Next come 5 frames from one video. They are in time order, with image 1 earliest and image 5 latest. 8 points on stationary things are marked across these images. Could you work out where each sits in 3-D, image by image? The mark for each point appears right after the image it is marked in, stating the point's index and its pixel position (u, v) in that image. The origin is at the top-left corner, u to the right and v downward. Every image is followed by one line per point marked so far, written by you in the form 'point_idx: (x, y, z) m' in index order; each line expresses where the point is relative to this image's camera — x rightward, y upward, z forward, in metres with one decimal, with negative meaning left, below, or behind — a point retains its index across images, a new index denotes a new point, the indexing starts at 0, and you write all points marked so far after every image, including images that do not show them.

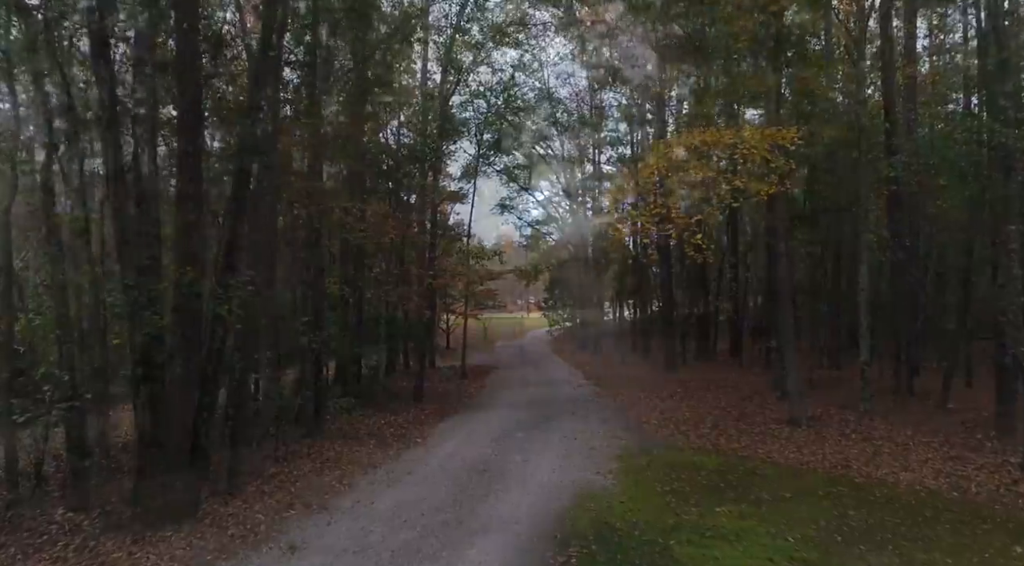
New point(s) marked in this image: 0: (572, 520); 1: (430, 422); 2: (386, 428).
0: (+0.8, -3.1, +8.8) m
1: (-2.0, -3.3, +15.9) m
2: (-2.8, -3.2, +14.6) m
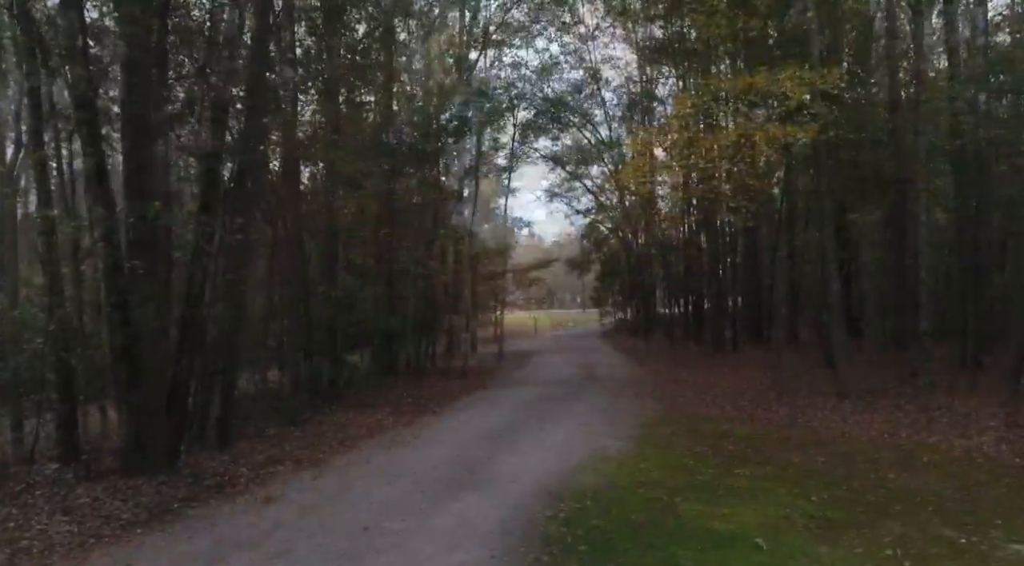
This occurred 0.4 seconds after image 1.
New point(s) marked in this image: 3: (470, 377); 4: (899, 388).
0: (+0.8, -2.4, +8.1) m
1: (-1.4, -2.6, +15.4) m
2: (-2.3, -2.5, +14.2) m
3: (-1.2, -2.7, +19.1) m
4: (+8.3, -2.3, +14.4) m
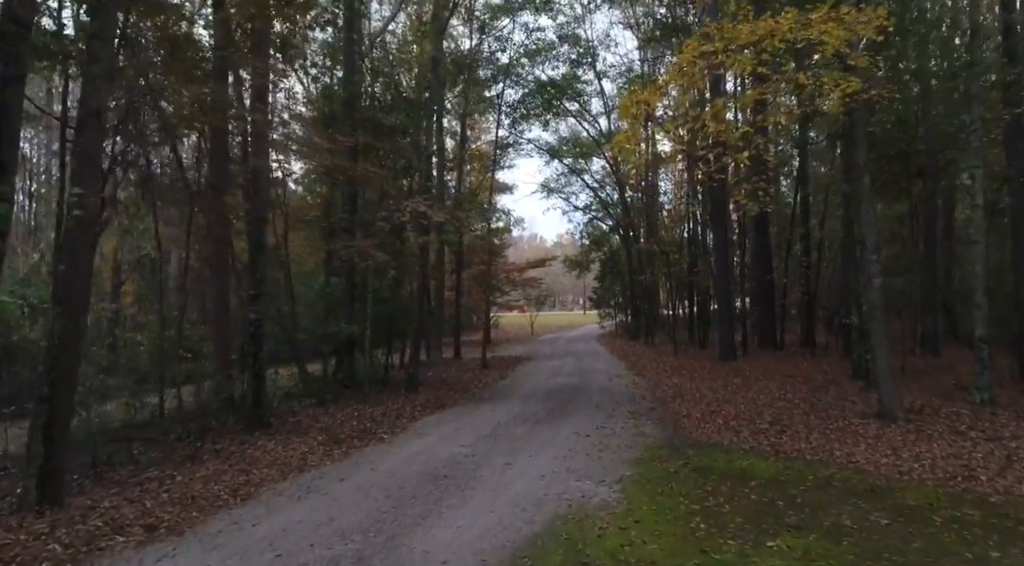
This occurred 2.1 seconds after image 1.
0: (+0.2, -2.3, +5.6) m
1: (-1.9, -2.6, +12.9) m
2: (-2.8, -2.4, +11.8) m
3: (-1.7, -2.6, +16.6) m
4: (+7.8, -2.2, +11.9) m
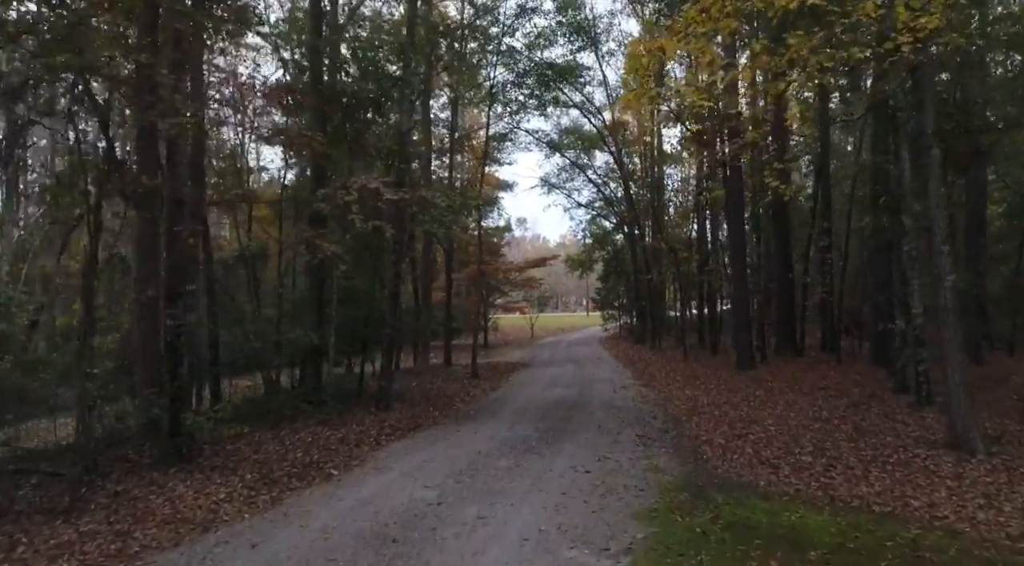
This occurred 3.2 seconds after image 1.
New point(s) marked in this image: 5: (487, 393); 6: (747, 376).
0: (-0.1, -2.3, +3.5) m
1: (-2.1, -2.5, +10.8) m
2: (-3.0, -2.4, +9.6) m
3: (-1.9, -2.6, +14.4) m
4: (+7.5, -2.2, +9.7) m
5: (-0.6, -2.8, +17.2) m
6: (+6.5, -2.6, +18.4) m
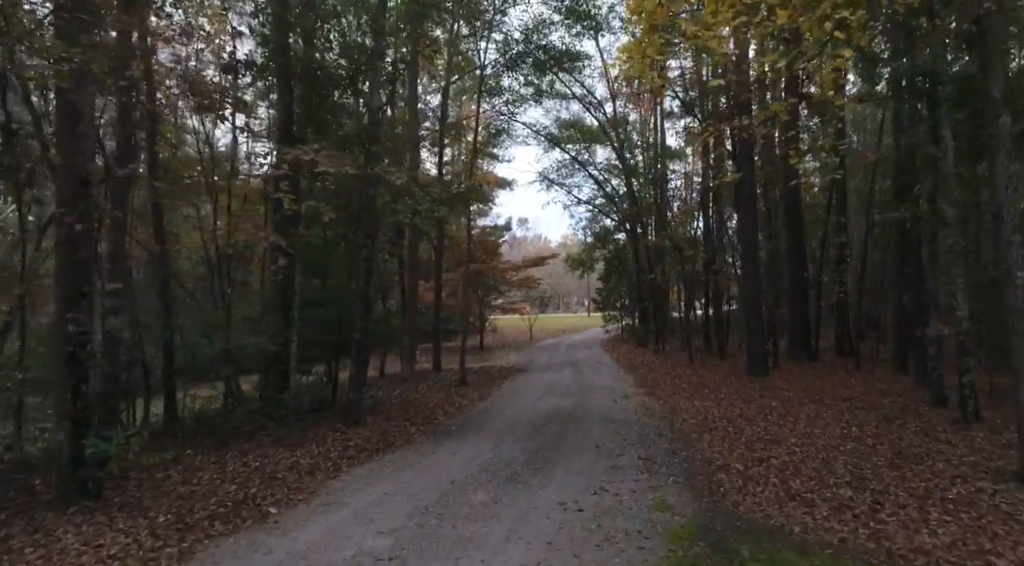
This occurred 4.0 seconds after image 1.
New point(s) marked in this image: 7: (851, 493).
0: (-0.4, -2.3, +1.9) m
1: (-2.4, -2.5, +9.2) m
2: (-3.3, -2.4, +8.1) m
3: (-2.2, -2.6, +12.9) m
4: (+7.3, -2.1, +8.1) m
5: (-0.9, -2.8, +15.6) m
6: (+6.2, -2.5, +16.8) m
7: (+3.8, -2.4, +7.5) m
